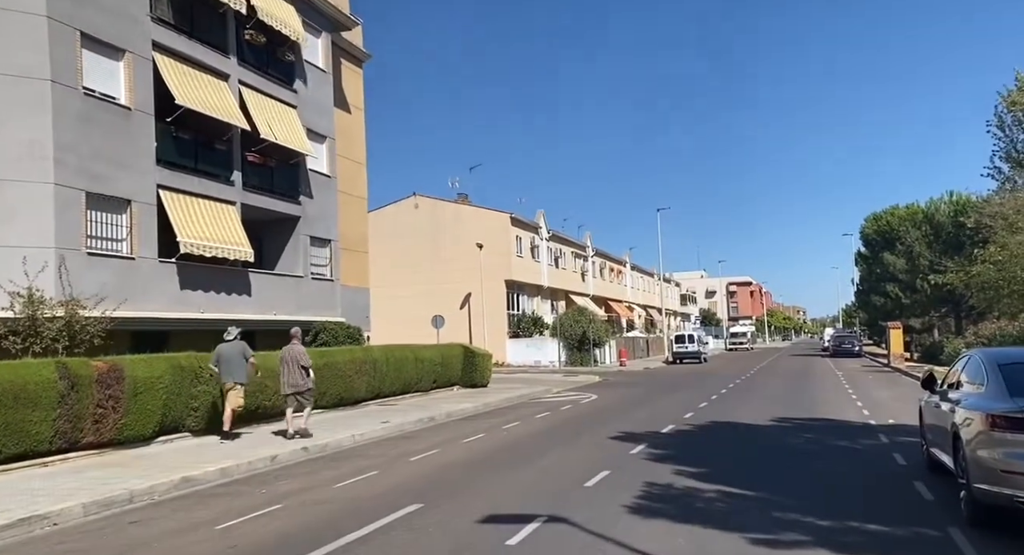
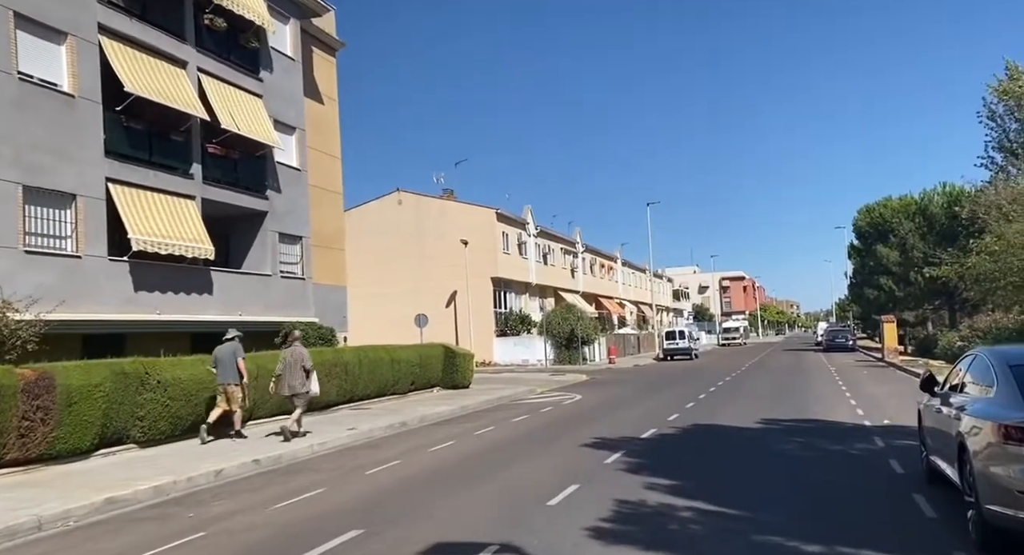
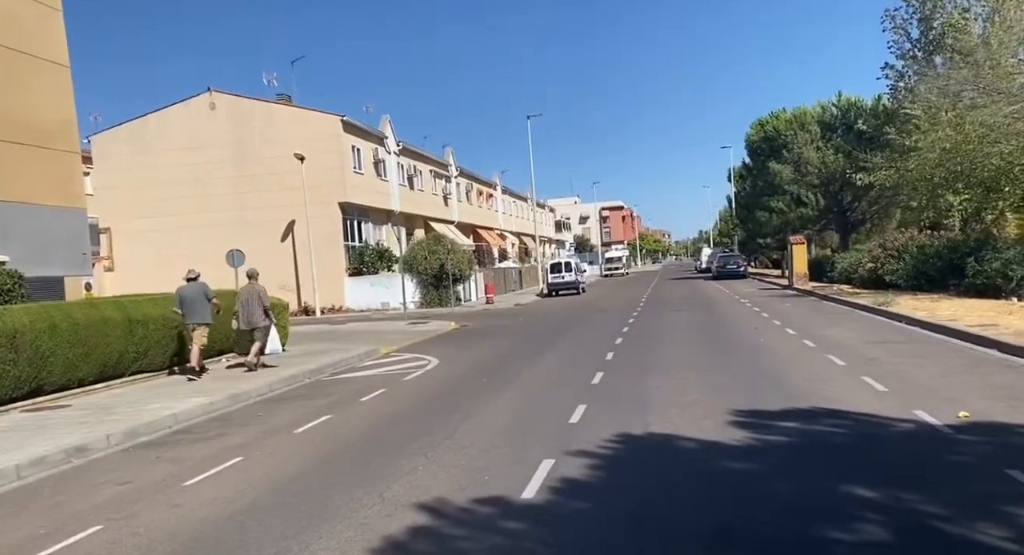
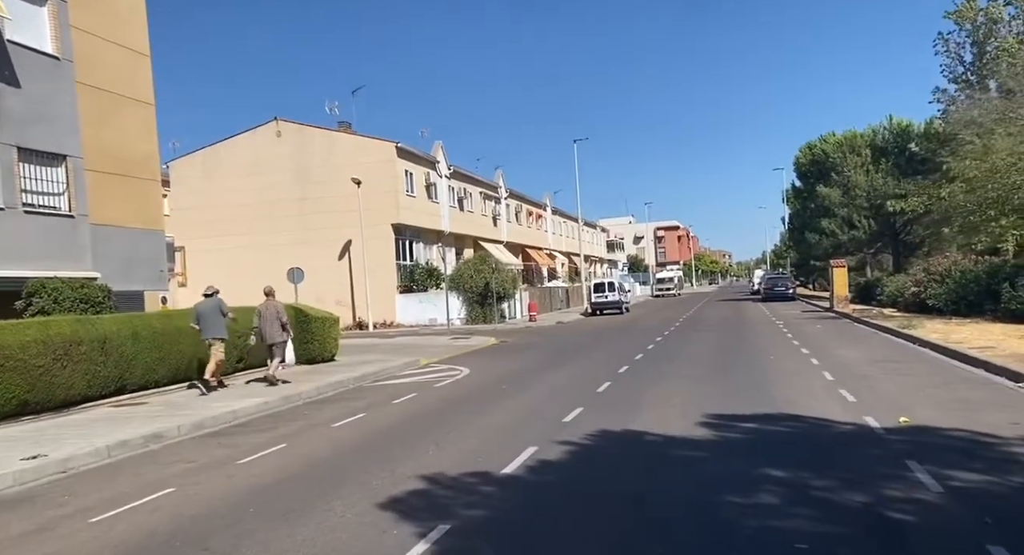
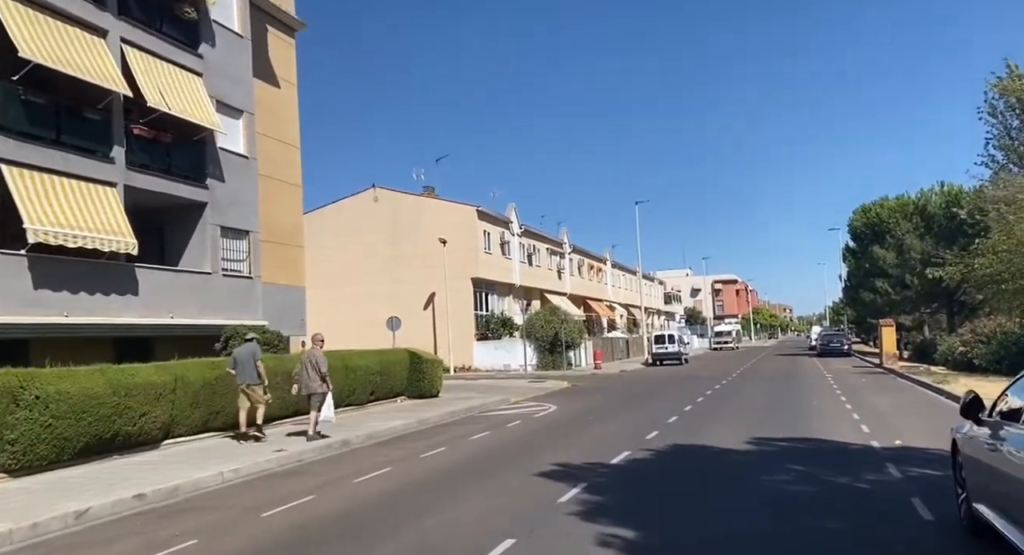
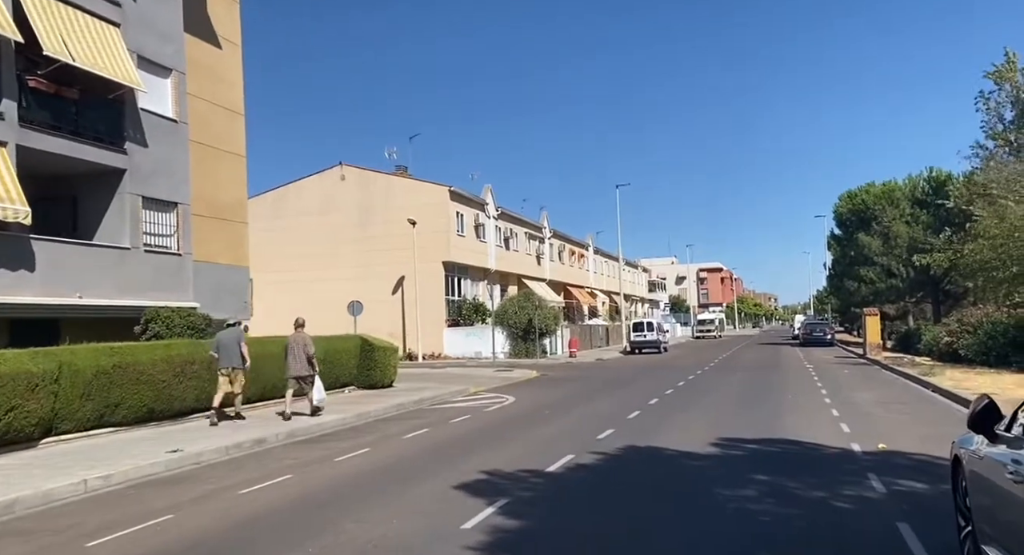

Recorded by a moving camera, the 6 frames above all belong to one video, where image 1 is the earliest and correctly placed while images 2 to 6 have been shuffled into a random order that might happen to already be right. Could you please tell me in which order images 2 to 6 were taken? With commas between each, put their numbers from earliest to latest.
2, 5, 6, 4, 3
